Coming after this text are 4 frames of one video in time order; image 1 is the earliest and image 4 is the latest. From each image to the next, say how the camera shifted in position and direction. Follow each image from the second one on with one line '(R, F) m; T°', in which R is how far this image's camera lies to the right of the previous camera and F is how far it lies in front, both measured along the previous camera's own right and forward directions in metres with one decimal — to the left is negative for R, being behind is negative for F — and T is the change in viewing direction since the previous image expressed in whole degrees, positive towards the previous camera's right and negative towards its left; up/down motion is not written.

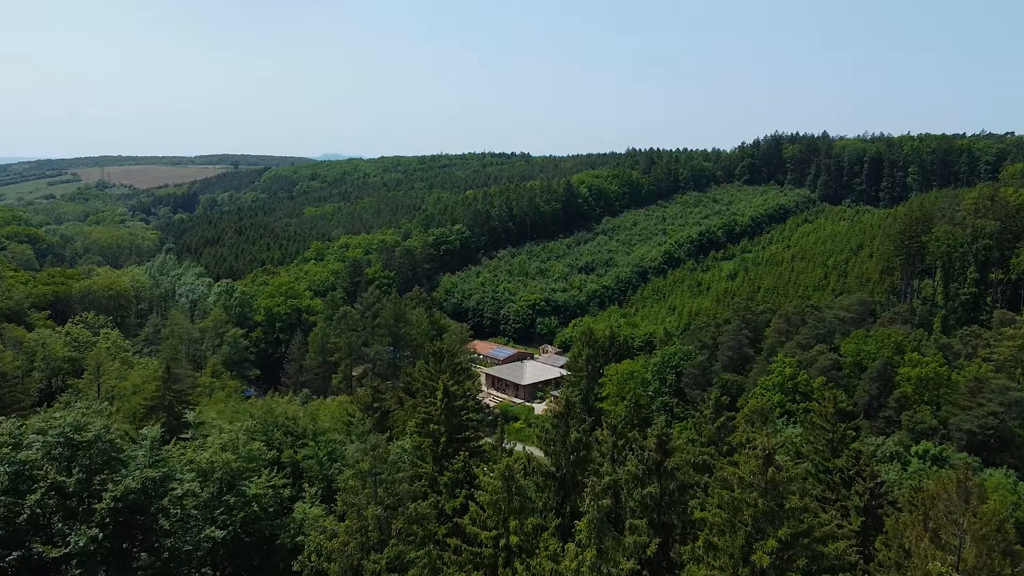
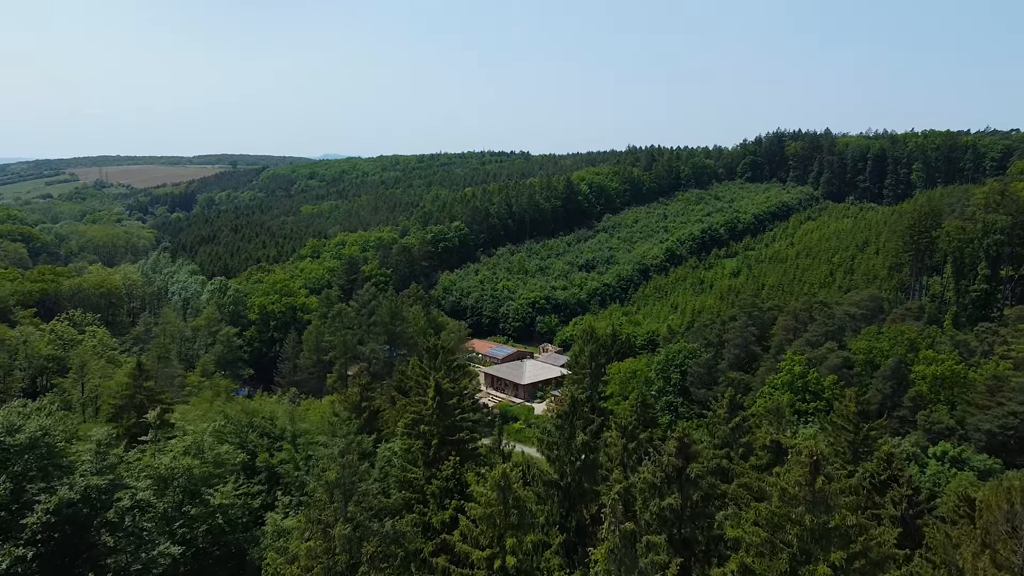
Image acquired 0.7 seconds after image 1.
(0.0, +1.3) m; 0°
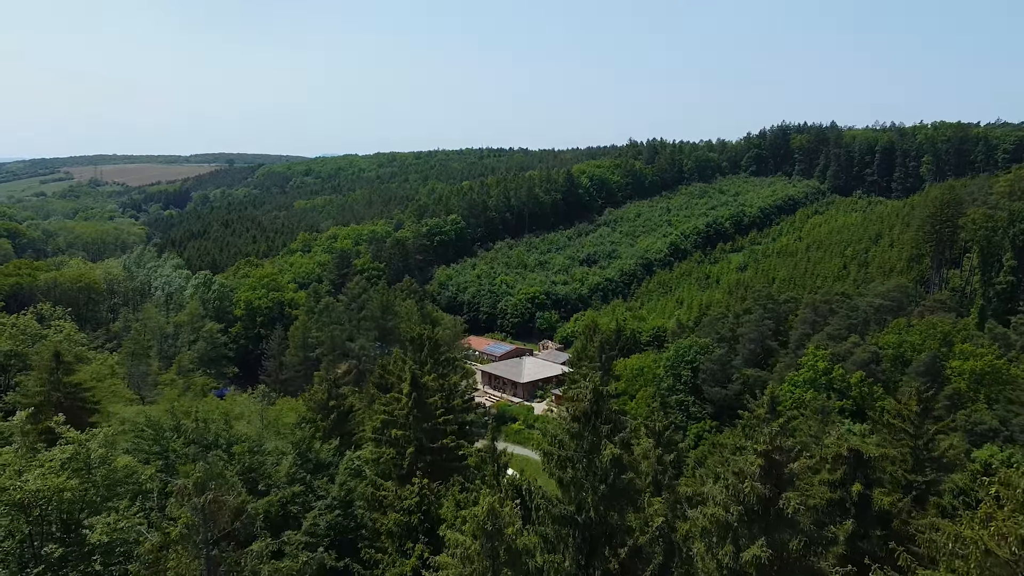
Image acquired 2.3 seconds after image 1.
(0.0, +2.8) m; 0°
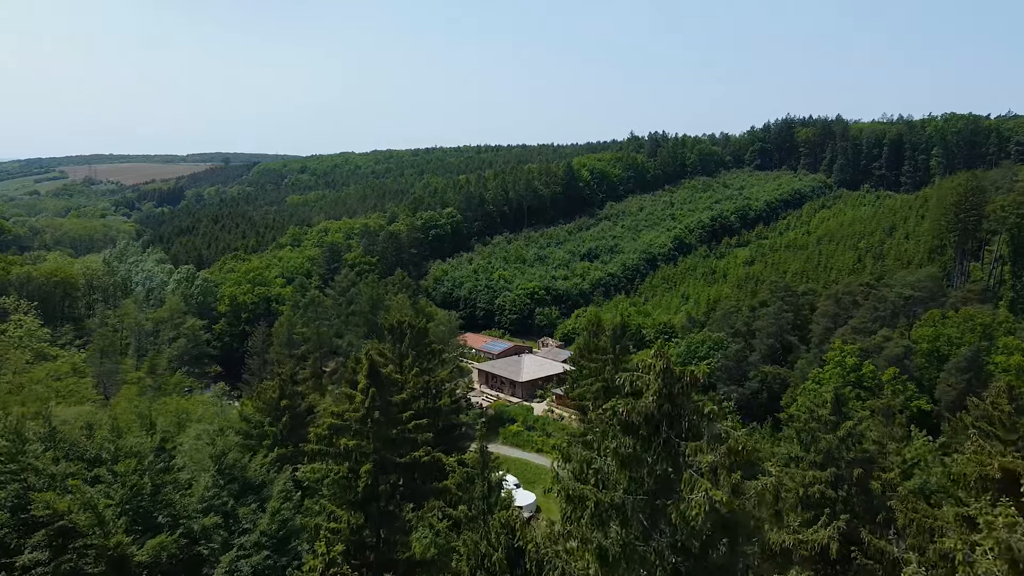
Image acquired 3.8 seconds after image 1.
(0.0, +2.8) m; 0°
